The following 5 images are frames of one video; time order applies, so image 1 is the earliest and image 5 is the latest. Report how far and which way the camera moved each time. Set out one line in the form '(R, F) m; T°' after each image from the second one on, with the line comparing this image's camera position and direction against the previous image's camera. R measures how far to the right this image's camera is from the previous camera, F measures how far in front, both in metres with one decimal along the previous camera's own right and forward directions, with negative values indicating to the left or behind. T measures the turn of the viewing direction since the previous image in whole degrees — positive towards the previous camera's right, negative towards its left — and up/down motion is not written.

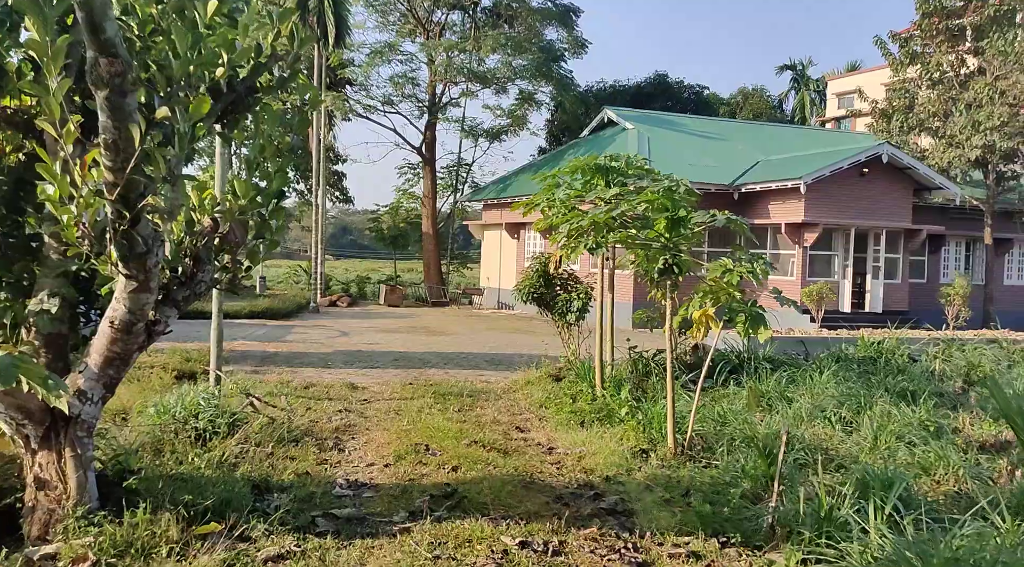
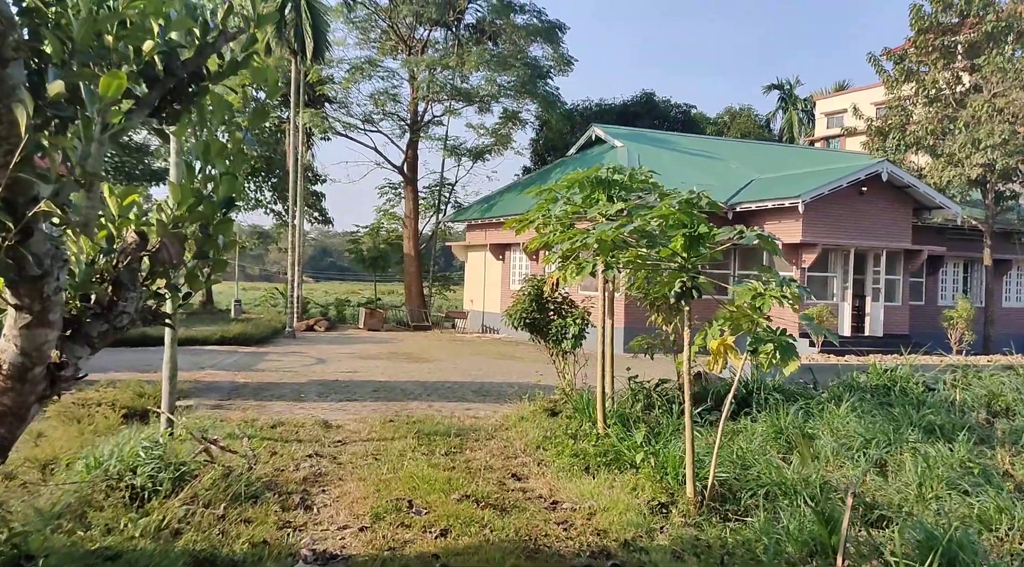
(-0.1, +0.8) m; +1°
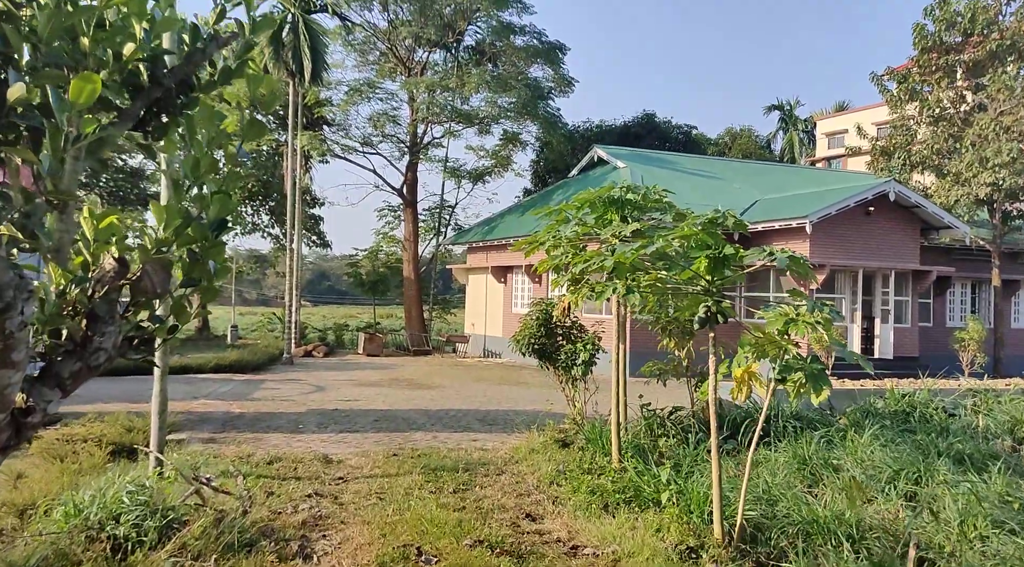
(-0.1, +0.3) m; 0°
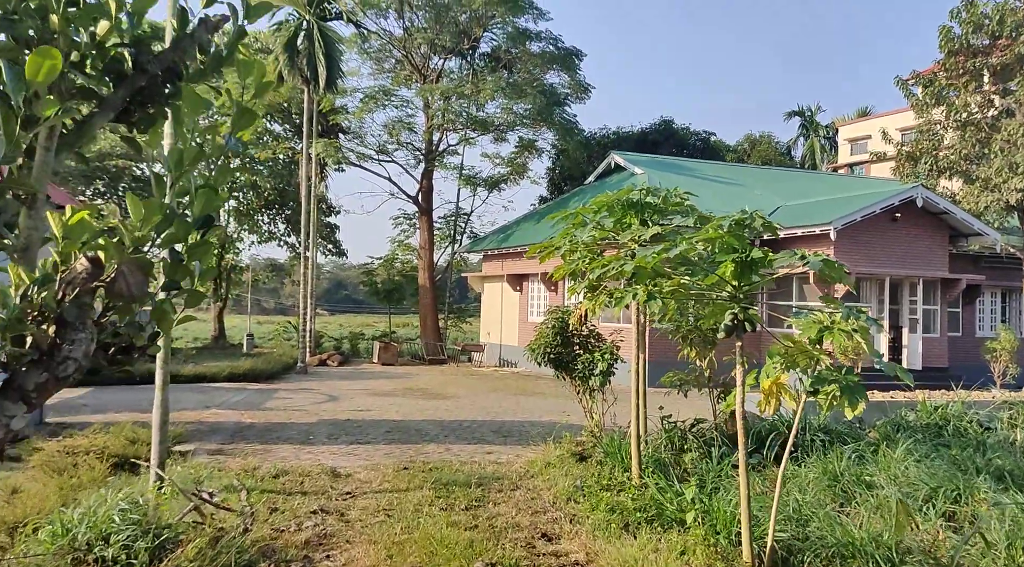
(0.0, +0.3) m; -1°
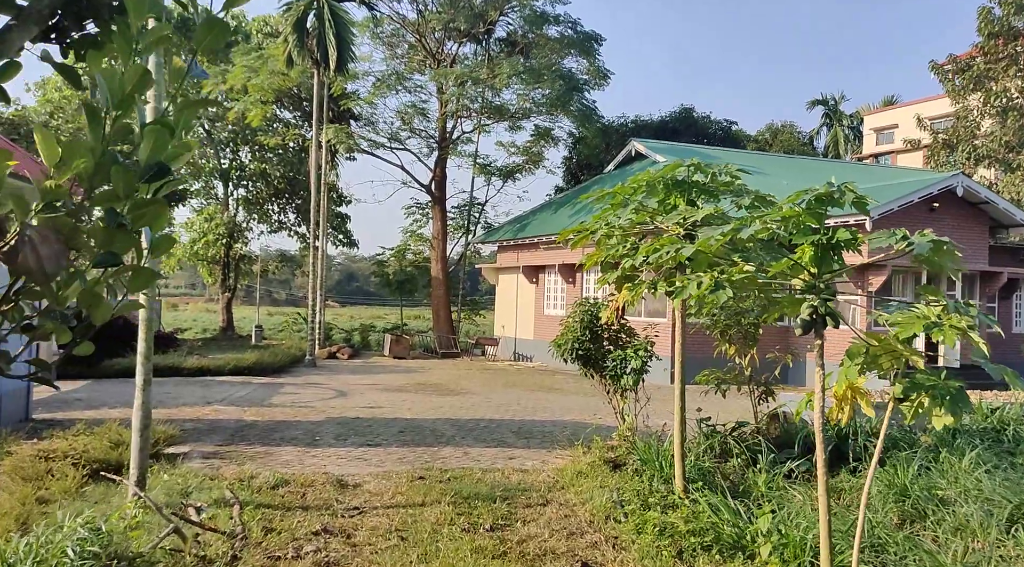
(-0.1, +0.7) m; -1°
